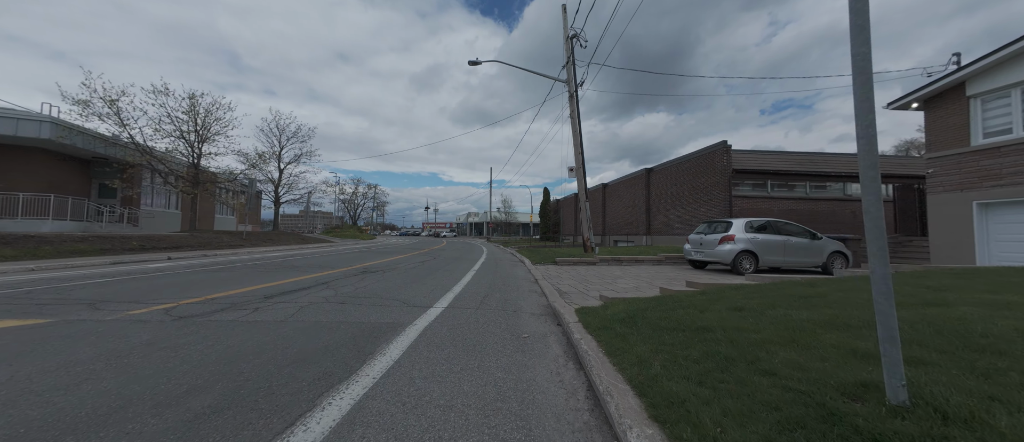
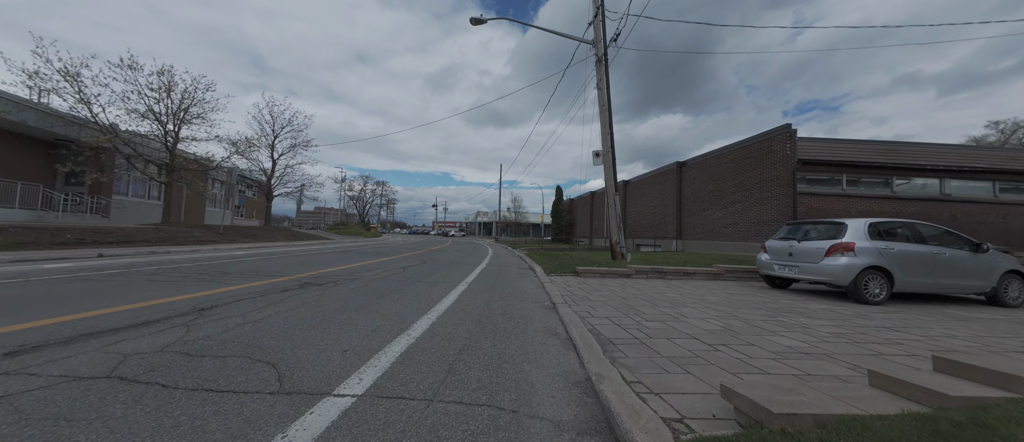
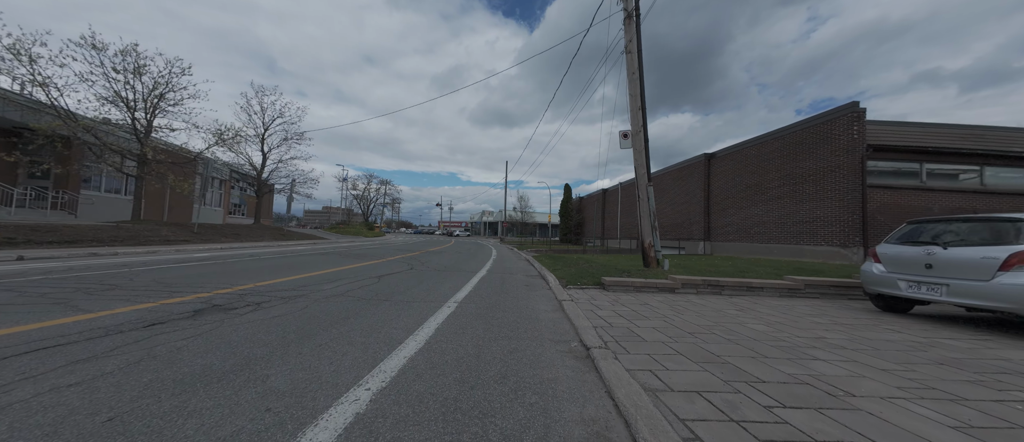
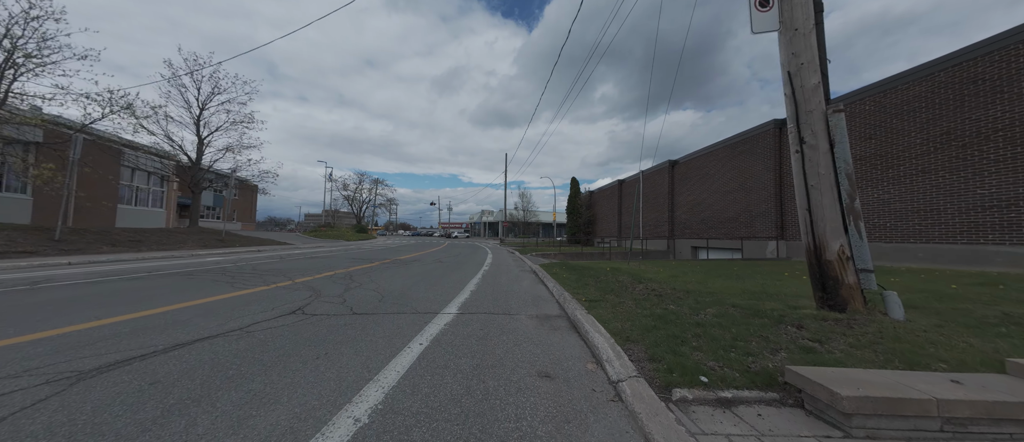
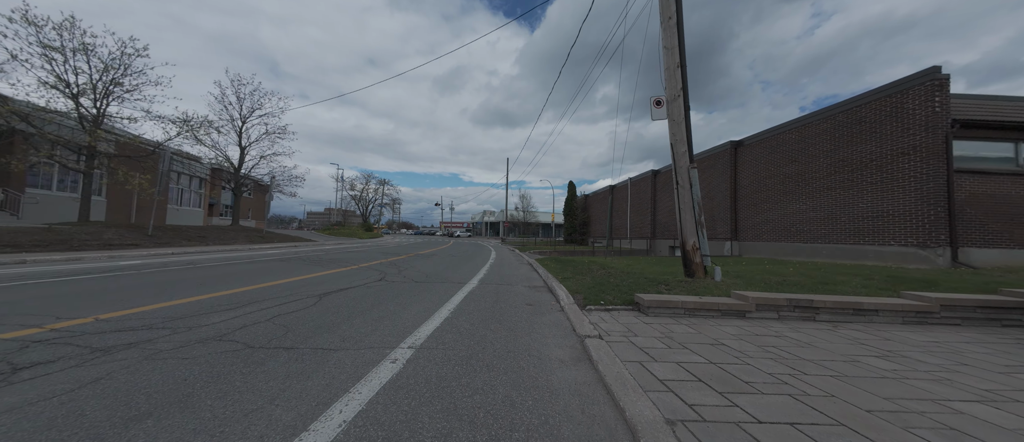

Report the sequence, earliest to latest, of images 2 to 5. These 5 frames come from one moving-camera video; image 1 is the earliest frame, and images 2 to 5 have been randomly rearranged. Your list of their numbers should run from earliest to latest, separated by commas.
2, 3, 5, 4
